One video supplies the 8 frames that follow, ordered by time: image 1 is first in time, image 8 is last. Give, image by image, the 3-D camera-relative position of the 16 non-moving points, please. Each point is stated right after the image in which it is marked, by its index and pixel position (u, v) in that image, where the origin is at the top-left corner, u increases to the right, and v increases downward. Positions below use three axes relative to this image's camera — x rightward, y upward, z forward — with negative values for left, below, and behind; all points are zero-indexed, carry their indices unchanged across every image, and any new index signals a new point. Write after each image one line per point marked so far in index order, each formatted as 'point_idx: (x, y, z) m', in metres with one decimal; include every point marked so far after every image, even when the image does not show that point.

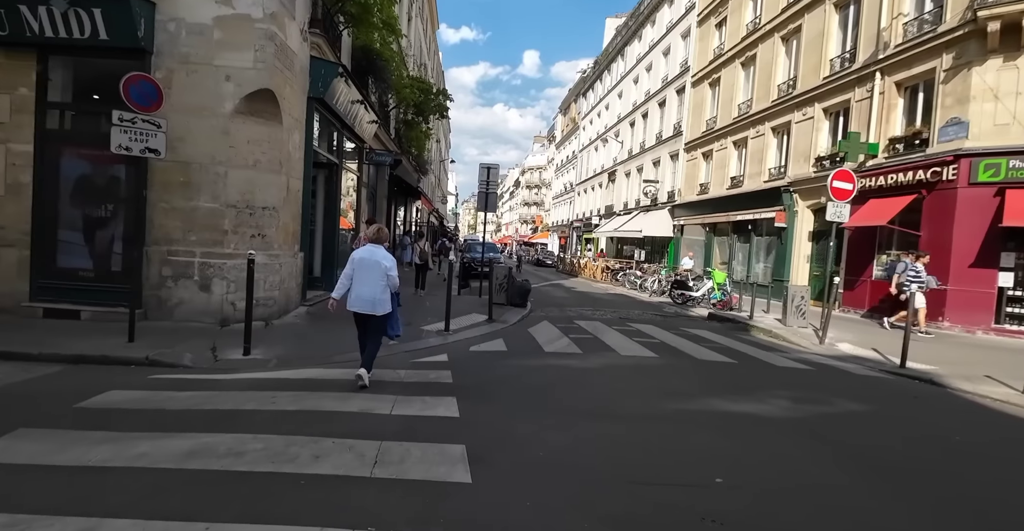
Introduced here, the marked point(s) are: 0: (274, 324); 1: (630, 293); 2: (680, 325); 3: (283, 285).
0: (-3.6, -0.9, +7.5) m
1: (+4.4, -1.1, +18.3) m
2: (+3.7, -1.3, +10.8) m
3: (-3.6, -0.3, +8.0) m
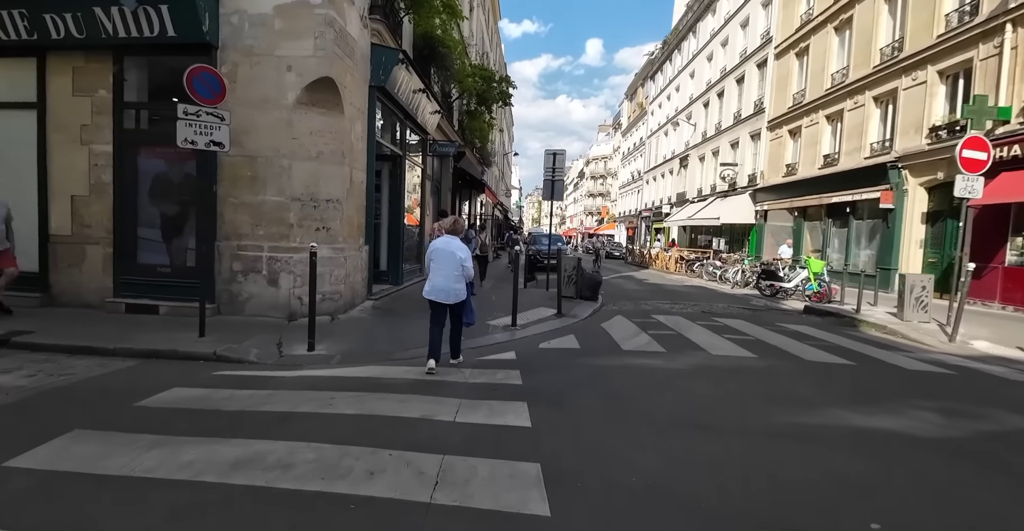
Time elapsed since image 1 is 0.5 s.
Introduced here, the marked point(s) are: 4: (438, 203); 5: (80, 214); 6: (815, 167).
0: (-2.5, -0.8, +7.3) m
1: (+6.7, -0.7, +17.0) m
2: (+5.1, -1.1, +9.7) m
3: (-2.5, -0.2, +7.8) m
4: (-2.3, +2.0, +16.0) m
5: (-6.5, +0.8, +7.5) m
6: (+12.1, +3.9, +19.8) m
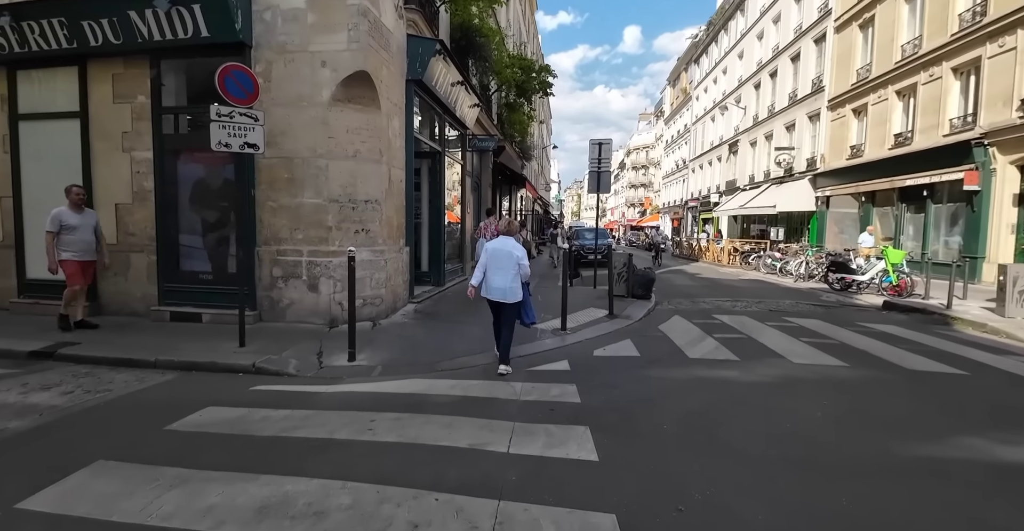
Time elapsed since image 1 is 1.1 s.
0: (-1.8, -0.8, +7.0) m
1: (+8.2, -0.4, +15.9) m
2: (+5.9, -0.9, +8.7) m
3: (-1.8, -0.3, +7.5) m
4: (-1.0, +2.1, +15.6) m
5: (-5.8, +0.7, +7.5) m
6: (+13.6, +4.3, +18.2) m
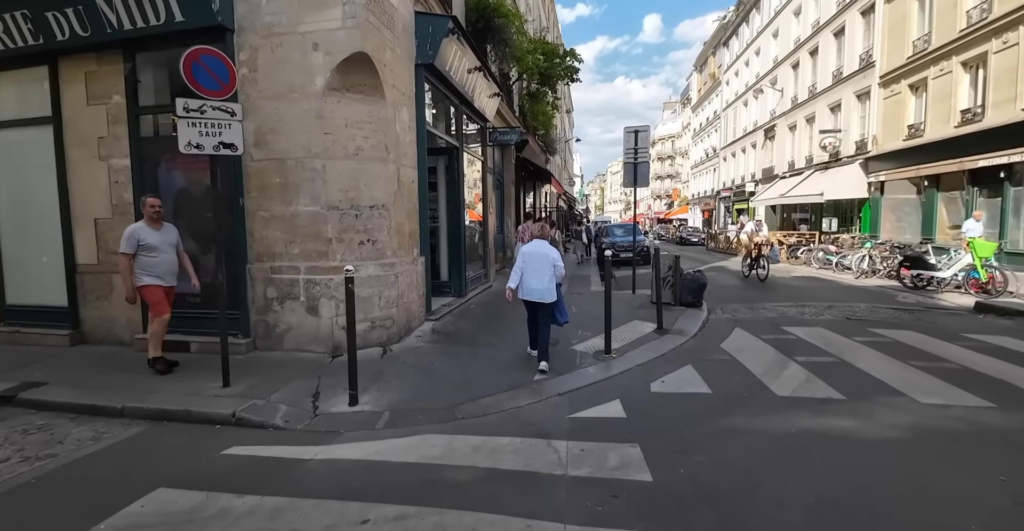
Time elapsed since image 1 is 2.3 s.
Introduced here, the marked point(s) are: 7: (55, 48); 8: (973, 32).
0: (-1.4, -1.0, +6.0) m
1: (+9.0, -0.3, +14.4) m
2: (+6.4, -0.9, +7.3) m
3: (-1.4, -0.5, +6.4) m
4: (-0.3, +2.0, +14.5) m
5: (-5.4, +0.4, +6.7) m
6: (+14.4, +4.6, +16.4) m
7: (-5.8, +2.8, +6.4) m
8: (+14.2, +7.2, +15.4) m
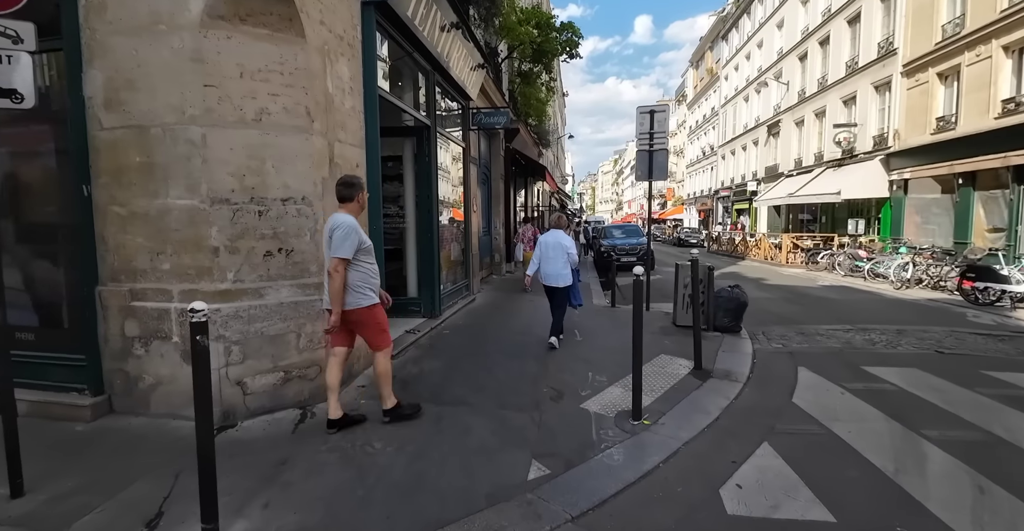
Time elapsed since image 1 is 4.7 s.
0: (-1.6, -1.2, +4.0) m
1: (+8.7, -0.5, +12.6) m
2: (+6.3, -1.1, +5.5) m
3: (-1.6, -0.6, +4.5) m
4: (-0.5, +1.8, +12.6) m
5: (-5.6, +0.2, +4.6) m
6: (+14.1, +4.4, +14.7) m
7: (-6.0, +2.6, +4.3) m
8: (+13.9, +7.0, +13.8) m
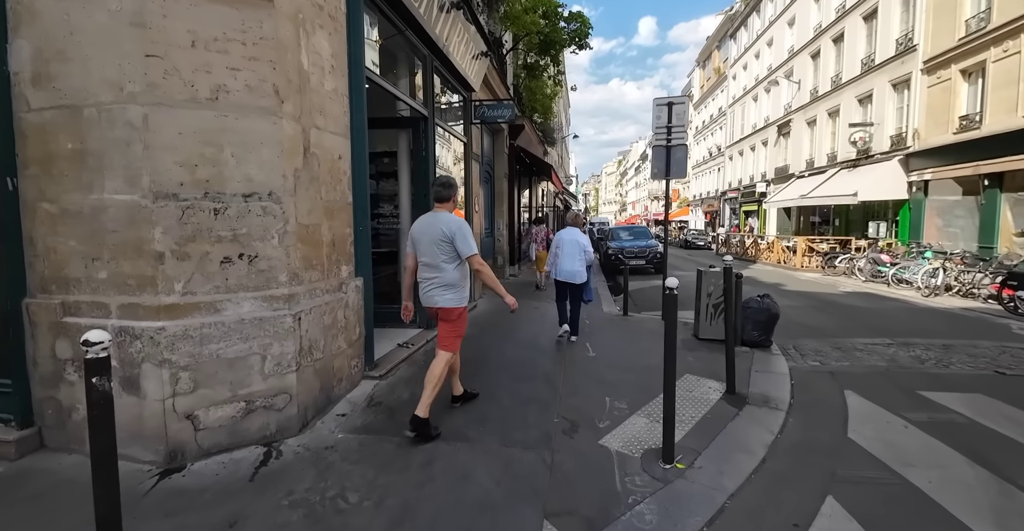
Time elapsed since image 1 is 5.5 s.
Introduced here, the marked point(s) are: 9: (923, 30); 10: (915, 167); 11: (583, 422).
0: (-1.5, -1.3, +3.3) m
1: (+8.8, -0.6, +11.9) m
2: (+6.3, -1.2, +4.8) m
3: (-1.5, -0.7, +3.8) m
4: (-0.4, +1.7, +11.9) m
5: (-5.5, +0.1, +4.0) m
6: (+14.2, +4.2, +13.9) m
7: (-5.9, +2.6, +3.7) m
8: (+14.1, +6.8, +13.0) m
9: (+14.7, +8.5, +17.9) m
10: (+14.6, +3.6, +18.1) m
11: (+0.5, -1.2, +3.8) m
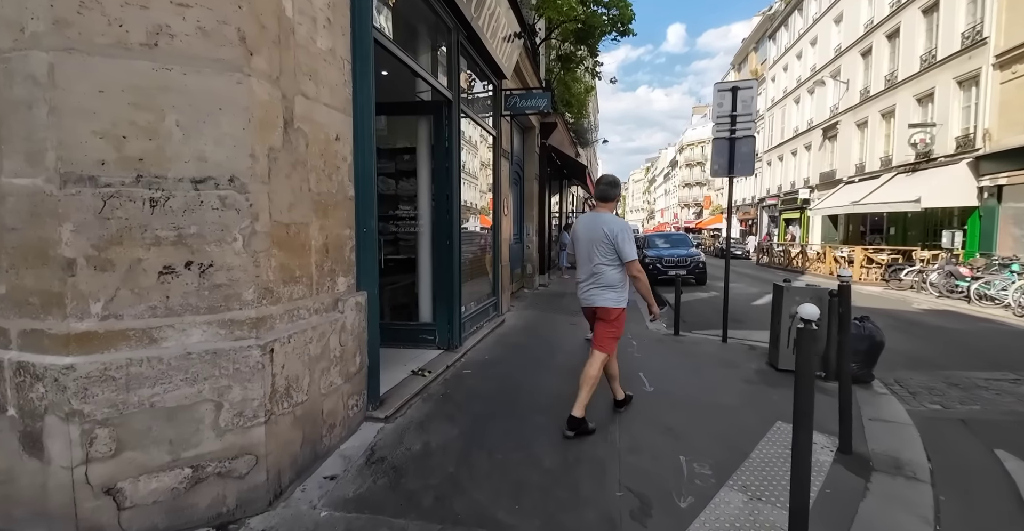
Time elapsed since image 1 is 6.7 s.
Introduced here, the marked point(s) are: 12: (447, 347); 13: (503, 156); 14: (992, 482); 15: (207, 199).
0: (-1.3, -1.3, +2.4) m
1: (+9.4, -0.9, +10.4) m
2: (+6.6, -1.4, +3.5) m
3: (-1.2, -0.8, +2.9) m
4: (+0.2, +1.5, +10.9) m
5: (-5.2, +0.1, +3.2) m
6: (+15.0, +3.8, +12.3) m
7: (-5.6, +2.6, +3.0) m
8: (+14.9, +6.5, +11.4) m
9: (+15.7, +8.0, +16.3) m
10: (+15.6, +3.1, +16.4) m
11: (+0.8, -1.3, +2.8) m
12: (-0.7, -0.9, +5.5) m
13: (-0.2, +1.8, +8.3) m
14: (+3.0, -1.3, +3.2) m
15: (-1.5, +0.3, +2.5) m
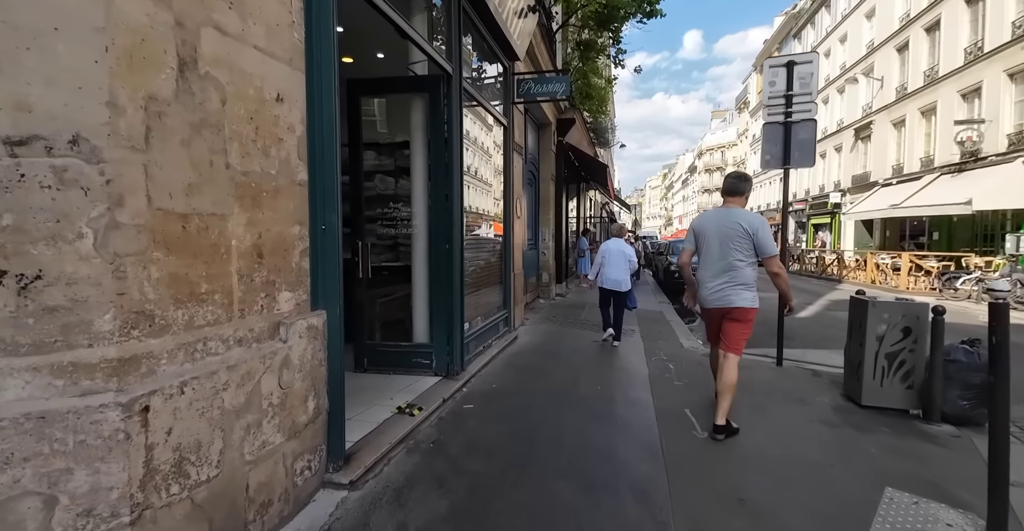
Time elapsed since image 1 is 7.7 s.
0: (-1.3, -1.4, +1.5) m
1: (+9.7, -1.1, +9.2) m
2: (+6.7, -1.4, +2.3) m
3: (-1.2, -0.8, +1.9) m
4: (+0.5, +1.3, +10.0) m
5: (-5.2, +0.1, +2.5) m
6: (+15.3, +3.7, +10.9) m
7: (-5.6, +2.5, +2.3) m
8: (+15.2, +6.3, +10.1) m
9: (+16.2, +7.8, +15.0) m
10: (+16.1, +2.9, +15.0) m
11: (+0.8, -1.3, +1.8) m
12: (-0.6, -1.0, +4.6) m
13: (+0.1, +1.7, +7.4) m
14: (+3.1, -1.4, +2.1) m
15: (-1.5, +0.3, +1.6) m
